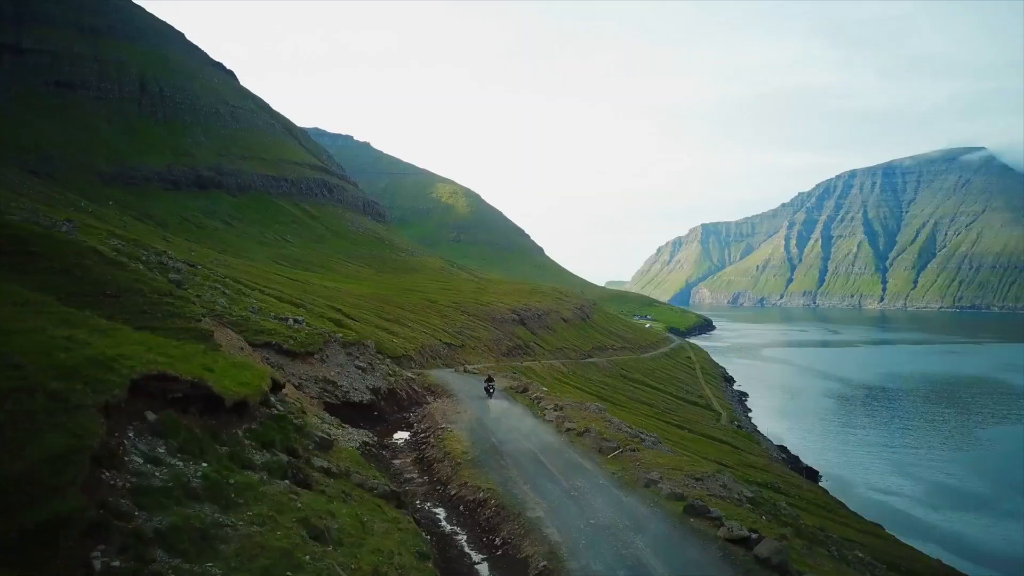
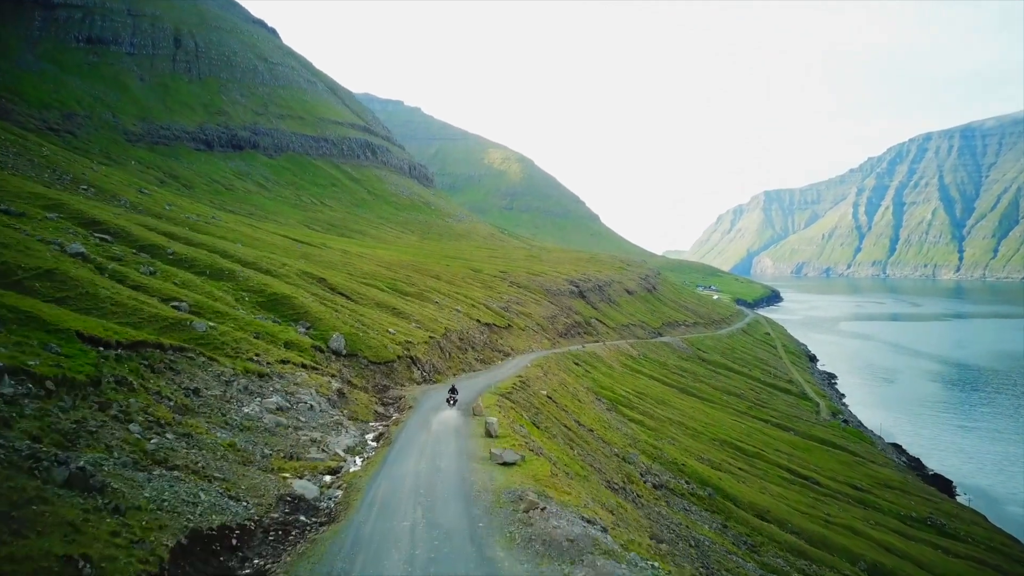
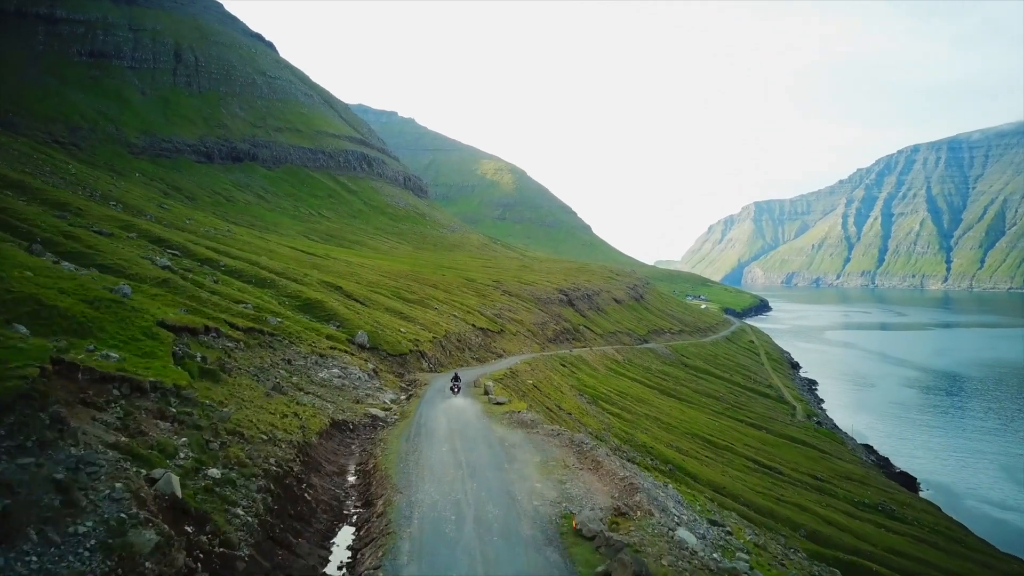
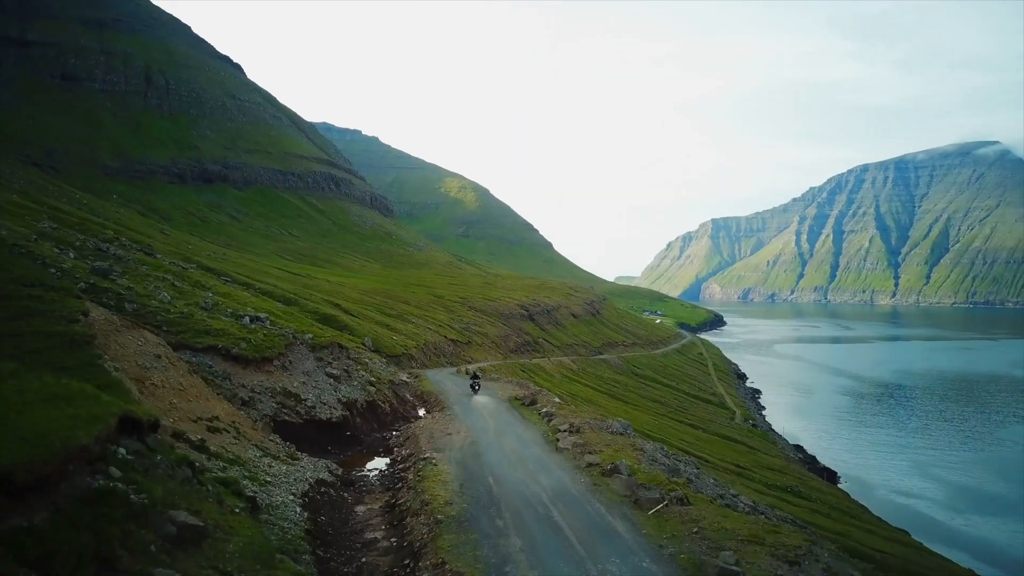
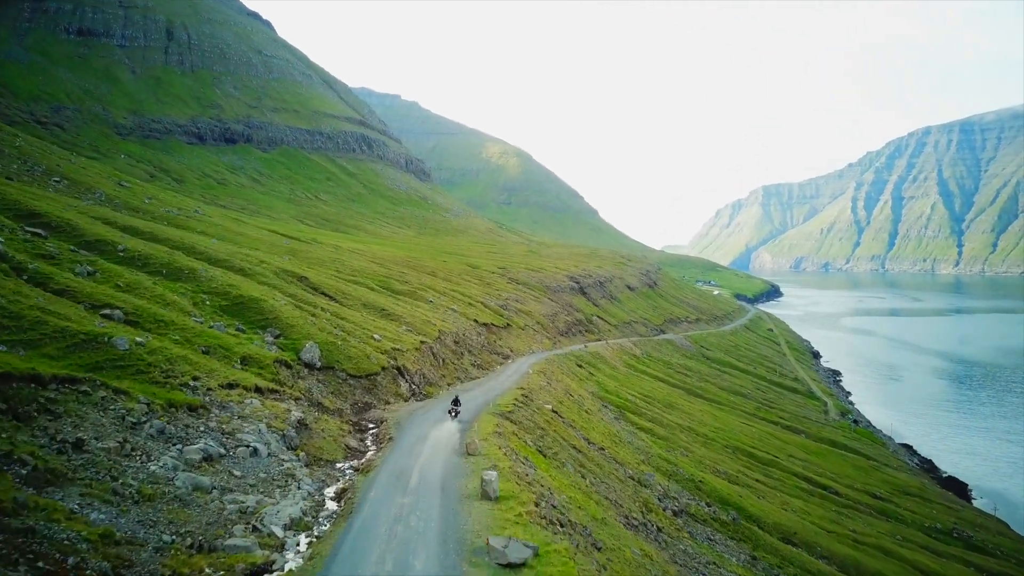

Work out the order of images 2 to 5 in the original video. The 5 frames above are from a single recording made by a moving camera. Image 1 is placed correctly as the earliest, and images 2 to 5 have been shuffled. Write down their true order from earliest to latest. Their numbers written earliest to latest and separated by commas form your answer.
4, 3, 2, 5
